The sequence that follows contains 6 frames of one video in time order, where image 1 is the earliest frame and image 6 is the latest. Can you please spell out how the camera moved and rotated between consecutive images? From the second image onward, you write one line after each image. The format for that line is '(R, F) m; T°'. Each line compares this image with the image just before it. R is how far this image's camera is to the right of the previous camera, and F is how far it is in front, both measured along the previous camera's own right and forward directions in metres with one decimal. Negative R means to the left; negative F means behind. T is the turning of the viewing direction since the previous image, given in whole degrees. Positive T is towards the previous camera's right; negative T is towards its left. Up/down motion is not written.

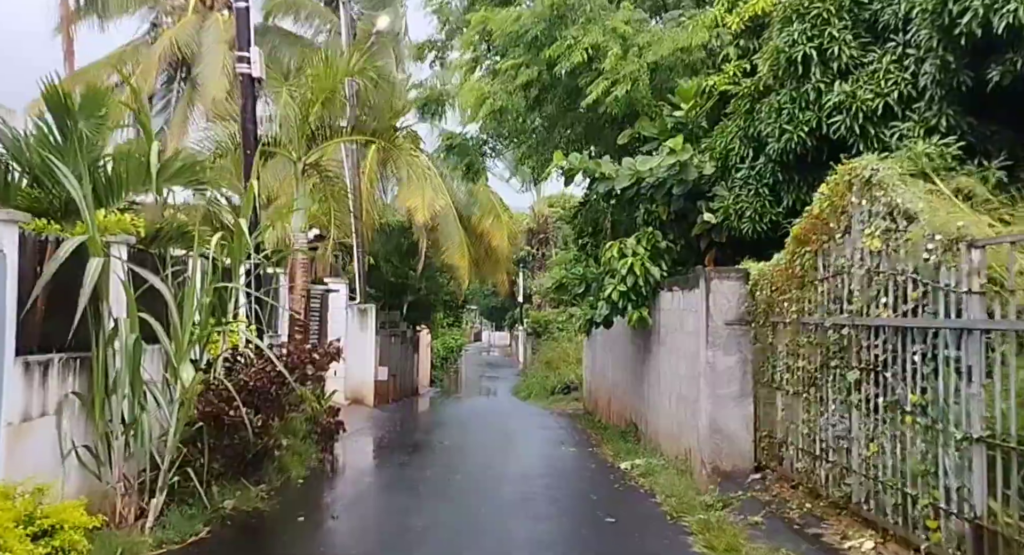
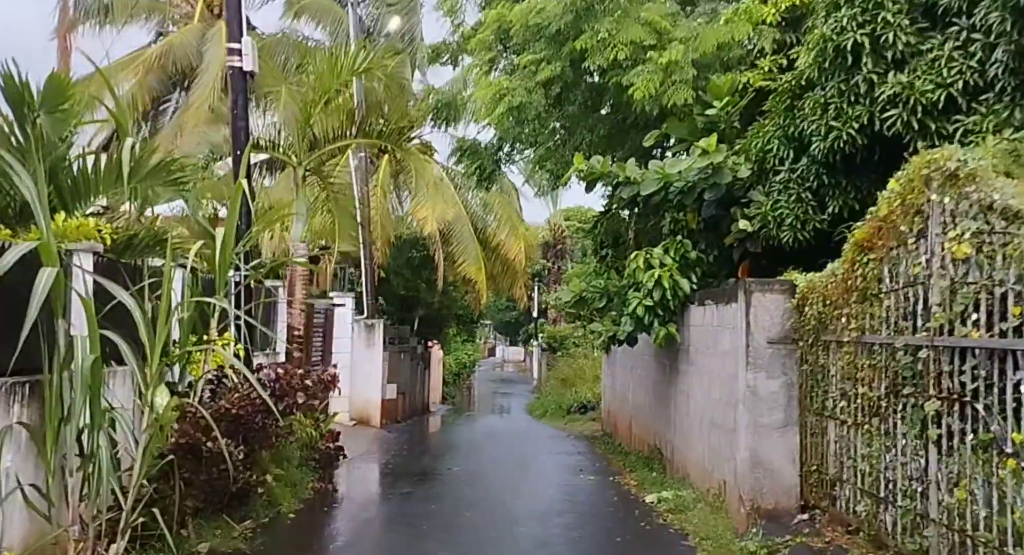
(0.0, +0.9) m; -1°
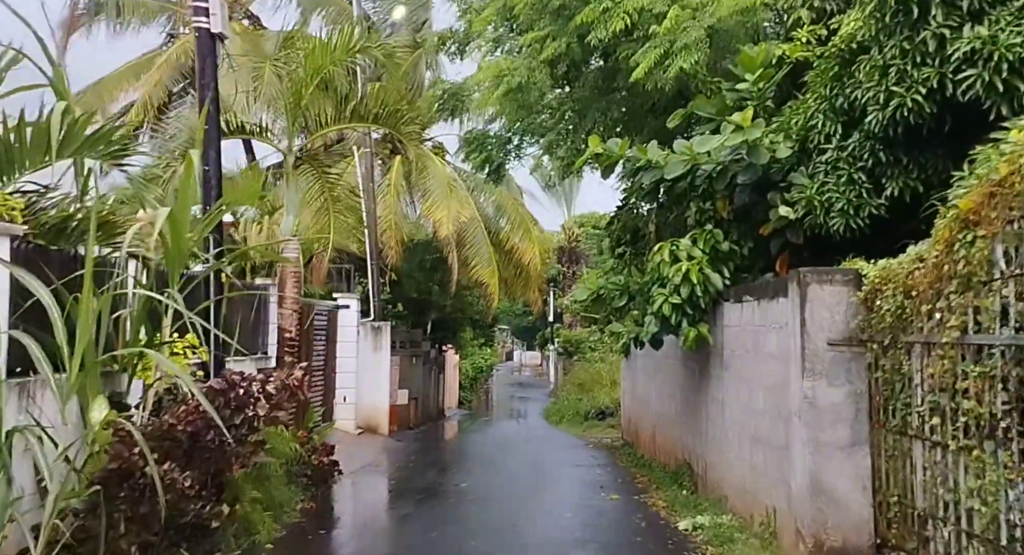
(0.0, +1.2) m; -1°
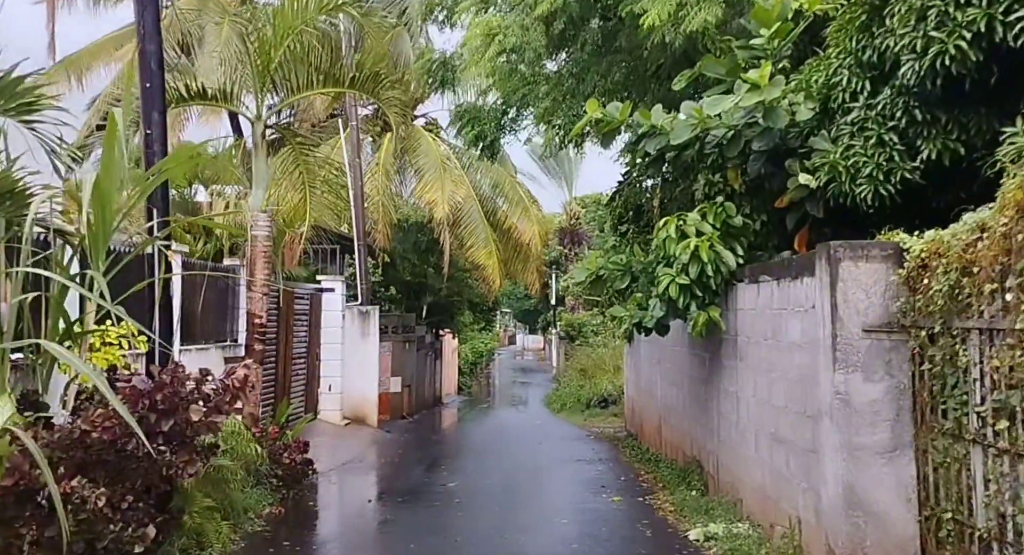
(+0.1, +0.9) m; 0°
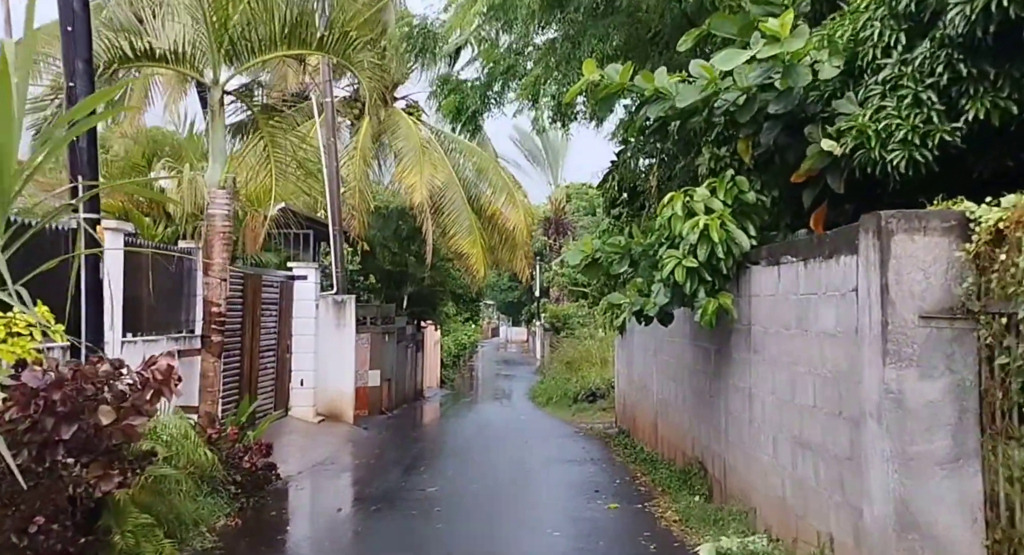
(0.0, +0.9) m; +1°
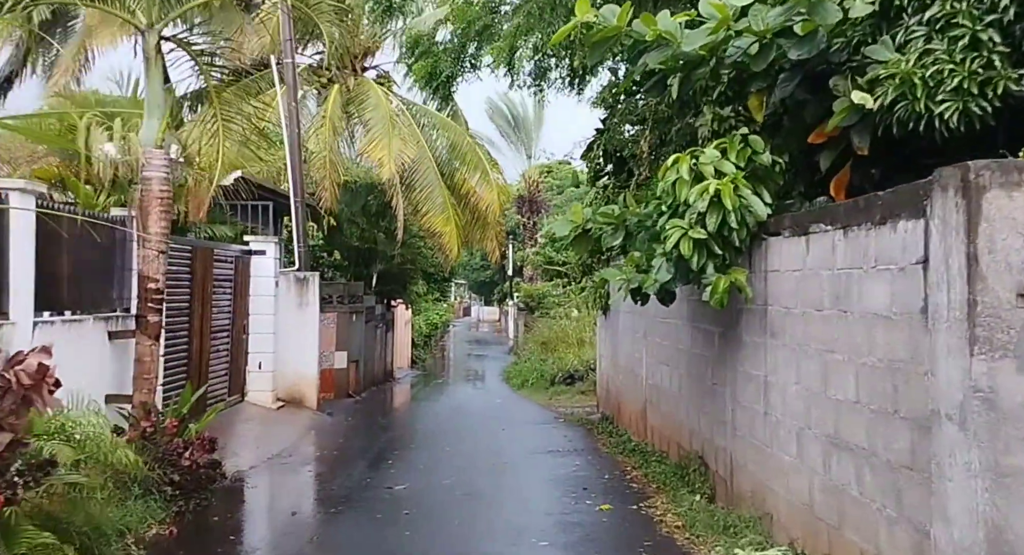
(-0.1, +1.0) m; +2°
